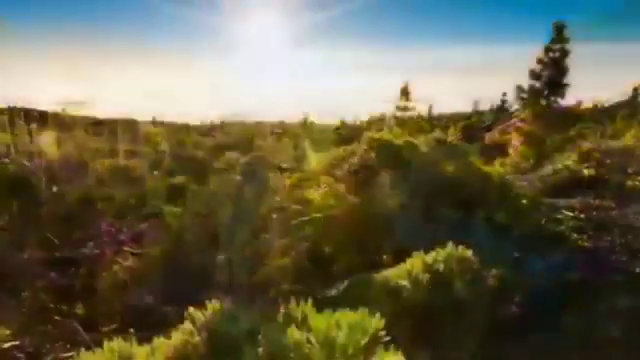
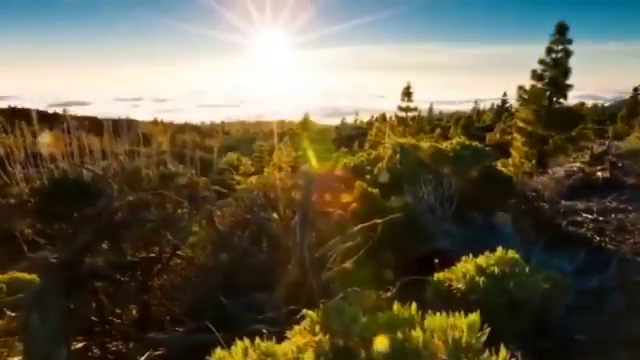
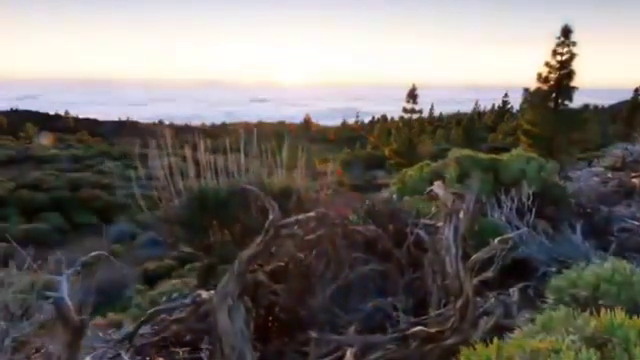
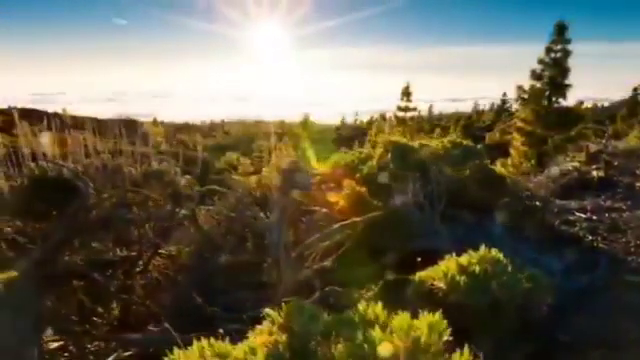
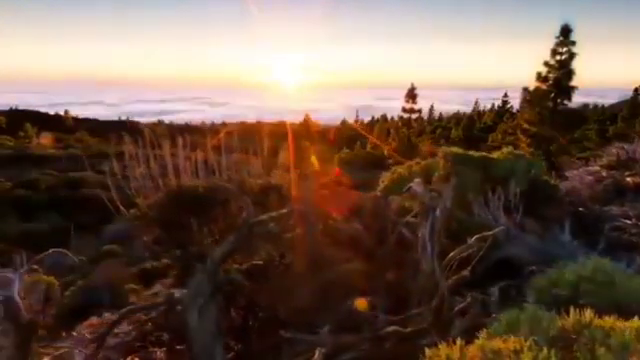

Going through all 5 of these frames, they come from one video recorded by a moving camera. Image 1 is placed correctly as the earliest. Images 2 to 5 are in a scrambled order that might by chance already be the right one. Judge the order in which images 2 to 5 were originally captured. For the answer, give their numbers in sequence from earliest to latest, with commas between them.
4, 2, 5, 3
